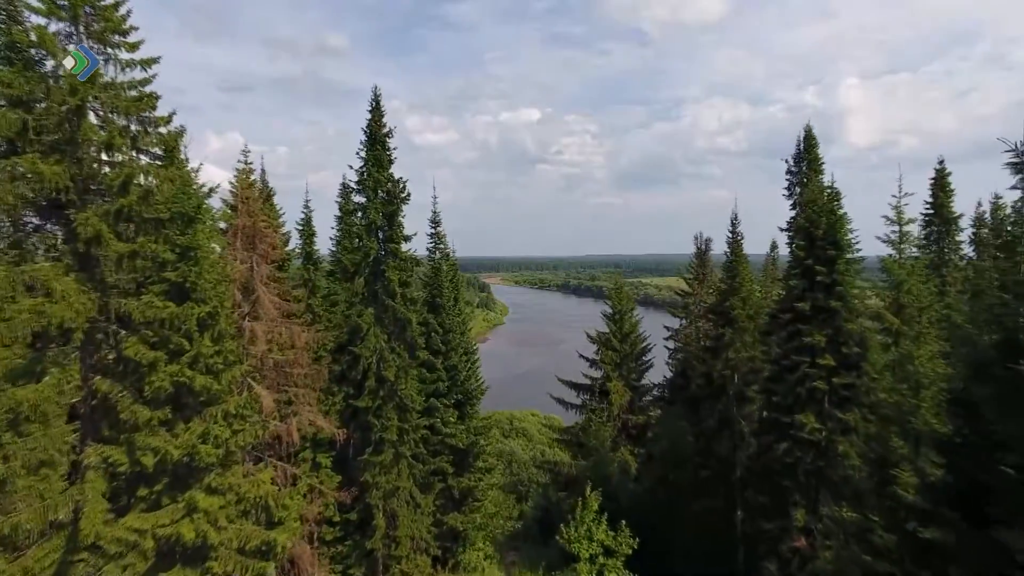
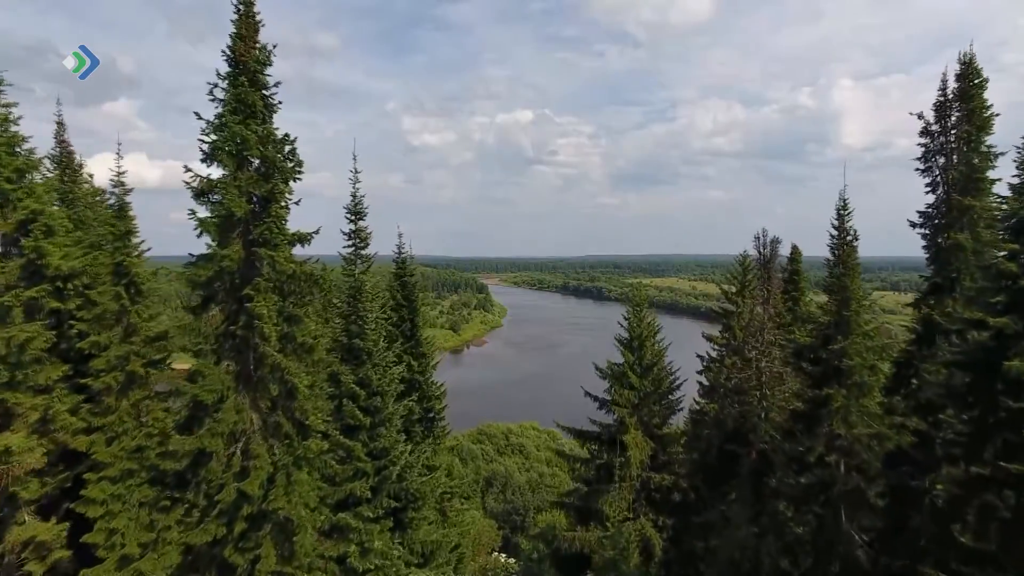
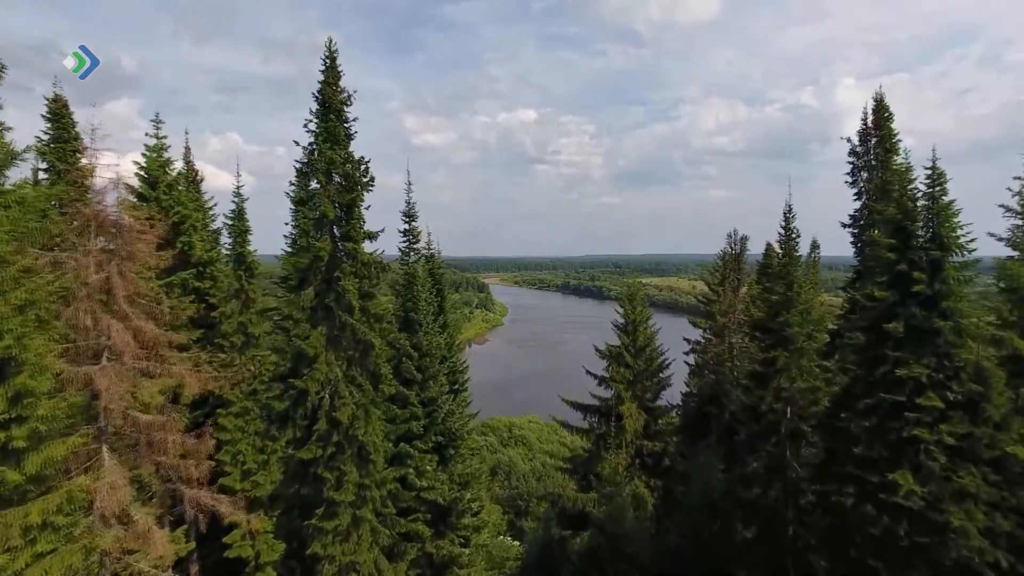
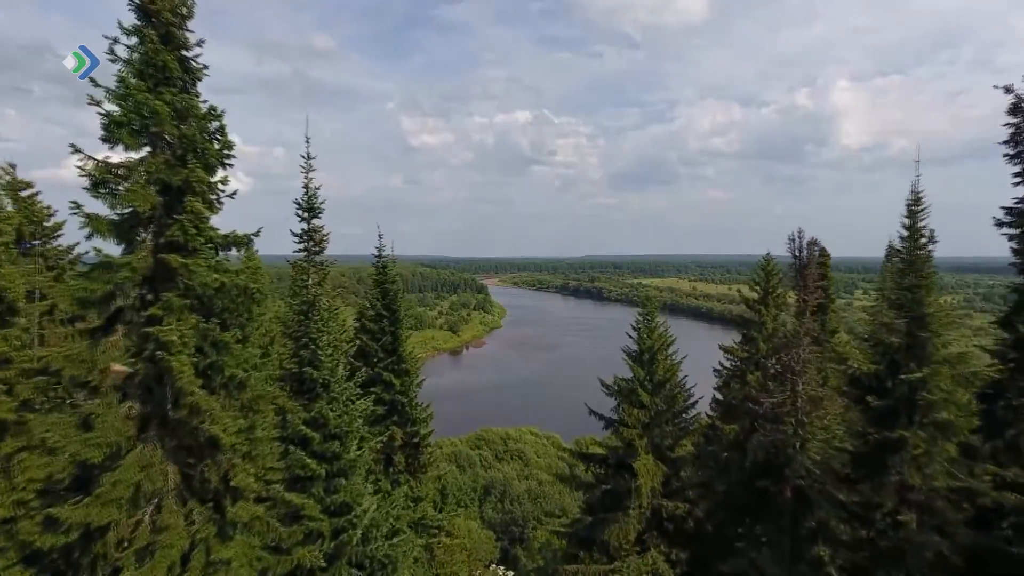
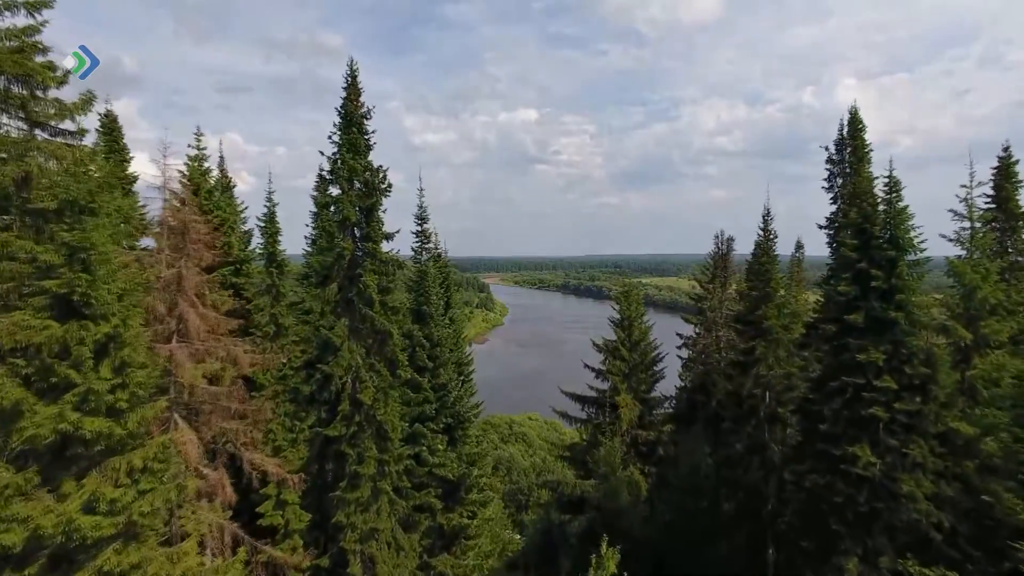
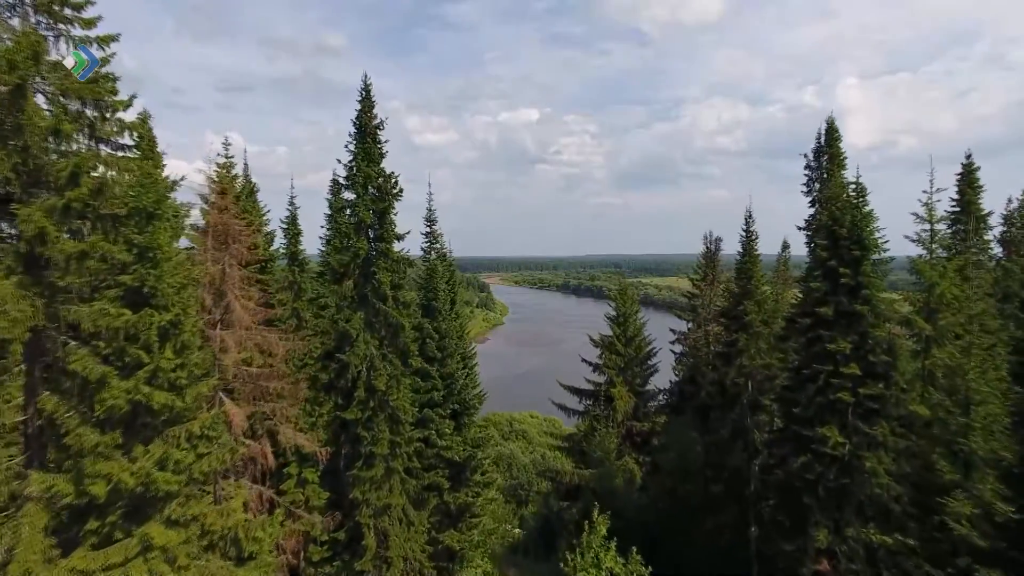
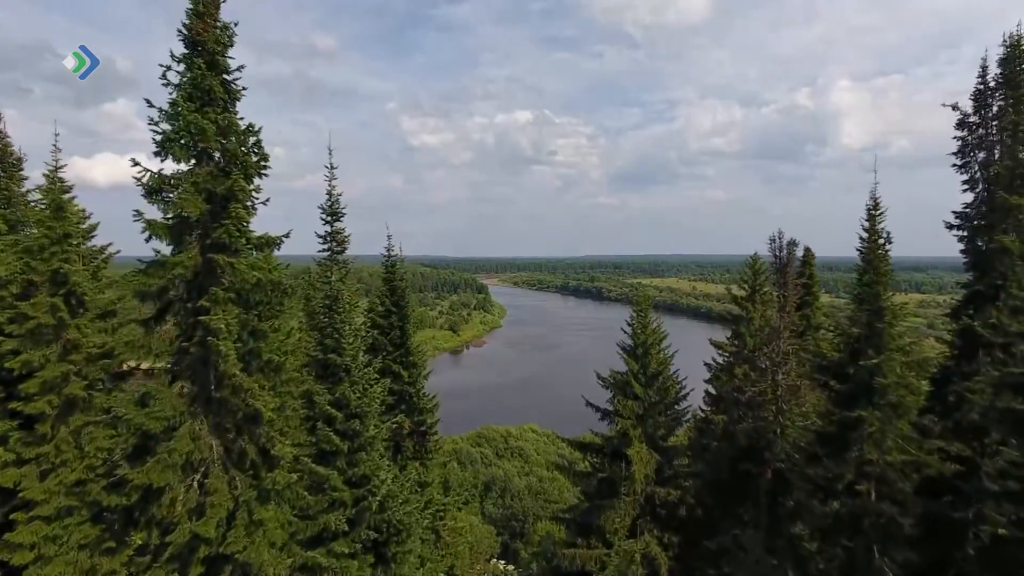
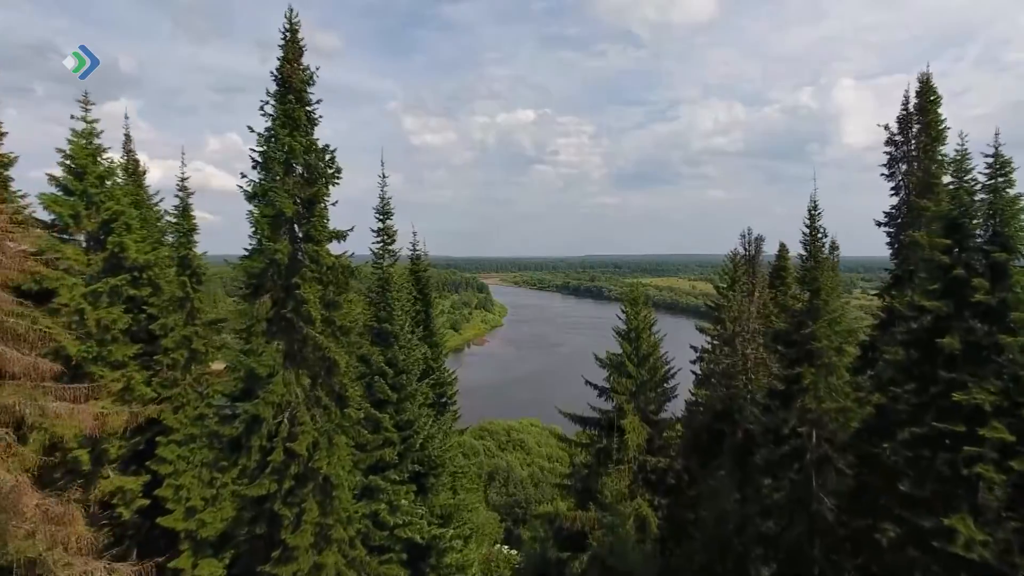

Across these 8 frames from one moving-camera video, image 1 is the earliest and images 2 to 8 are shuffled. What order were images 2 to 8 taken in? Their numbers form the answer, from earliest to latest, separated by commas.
6, 5, 3, 8, 2, 7, 4
